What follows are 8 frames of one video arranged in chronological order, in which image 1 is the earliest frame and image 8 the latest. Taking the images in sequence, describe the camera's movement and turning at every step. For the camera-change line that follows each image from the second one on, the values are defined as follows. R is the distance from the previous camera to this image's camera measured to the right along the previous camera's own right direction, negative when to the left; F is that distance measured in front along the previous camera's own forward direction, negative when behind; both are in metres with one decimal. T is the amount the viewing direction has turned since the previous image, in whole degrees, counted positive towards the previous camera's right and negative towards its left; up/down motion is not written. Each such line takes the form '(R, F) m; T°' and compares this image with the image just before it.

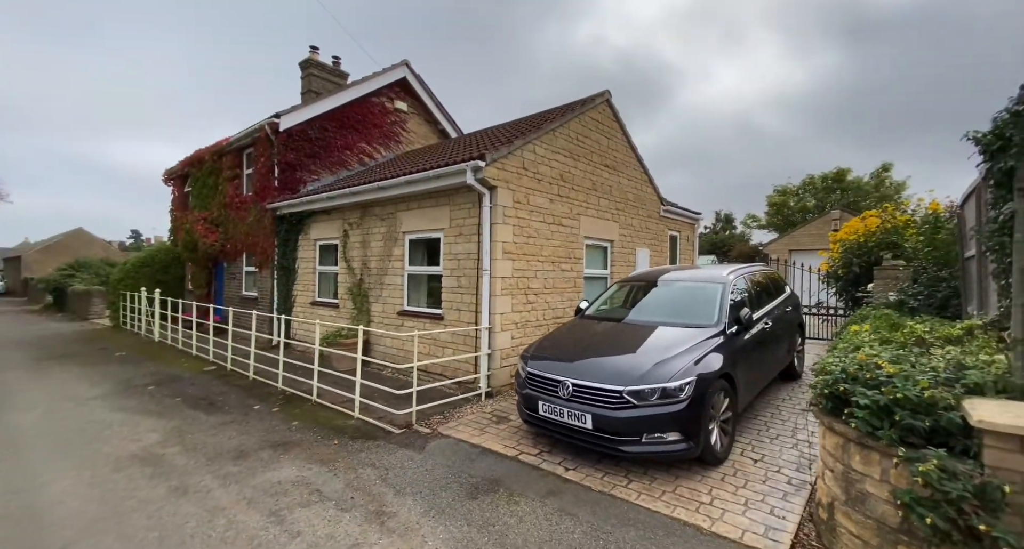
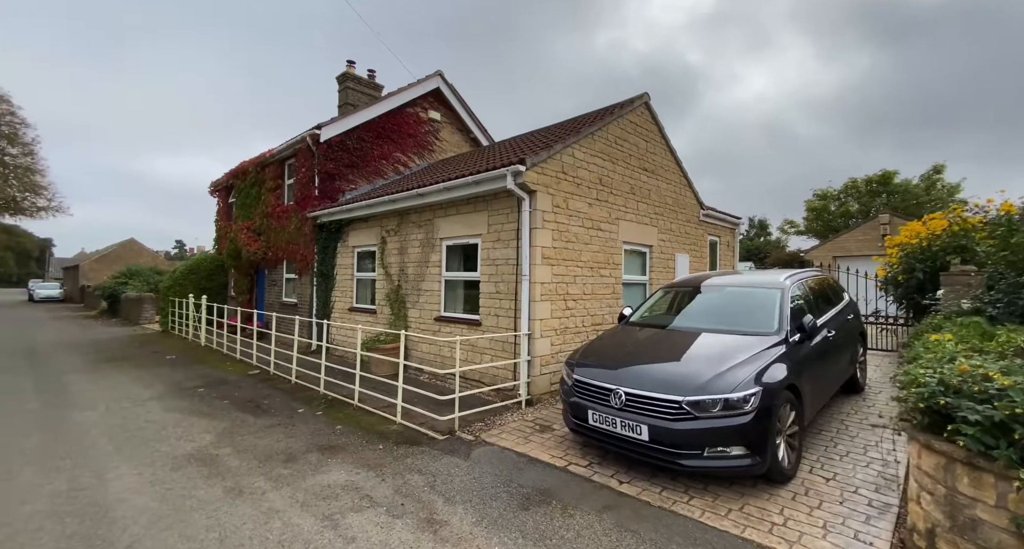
(-0.2, +0.1) m; -4°
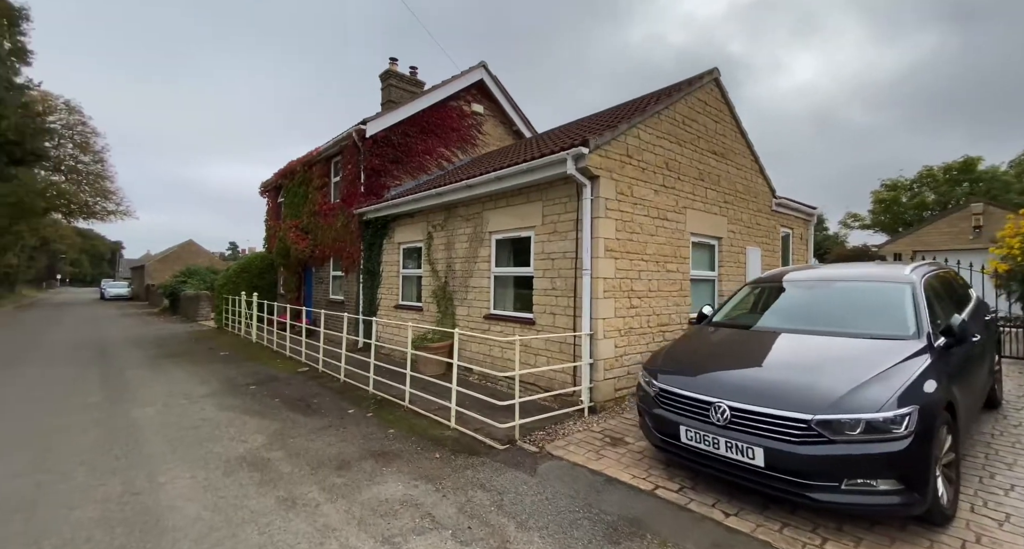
(-0.3, +0.4) m; -5°
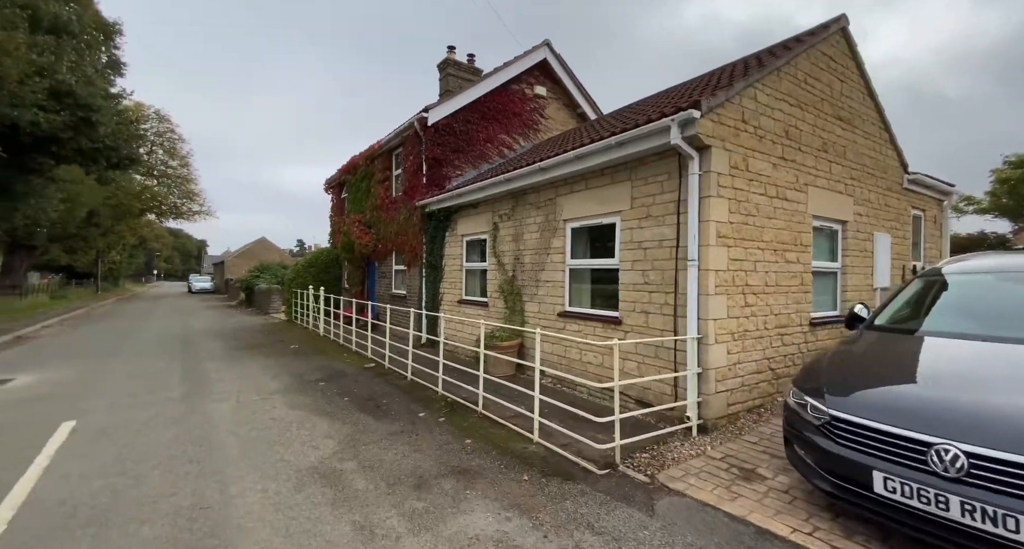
(-0.4, +0.6) m; -7°
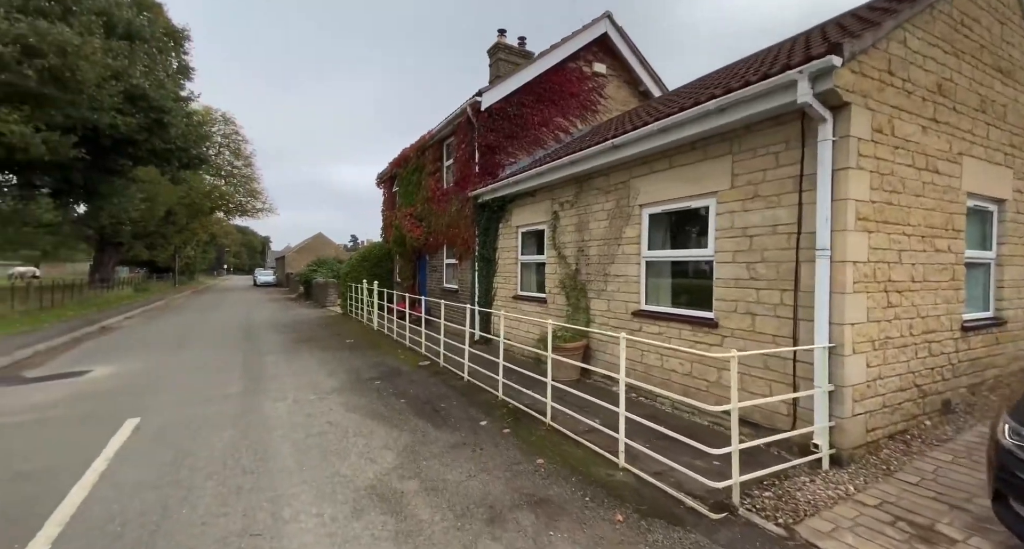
(-0.3, +0.6) m; -6°
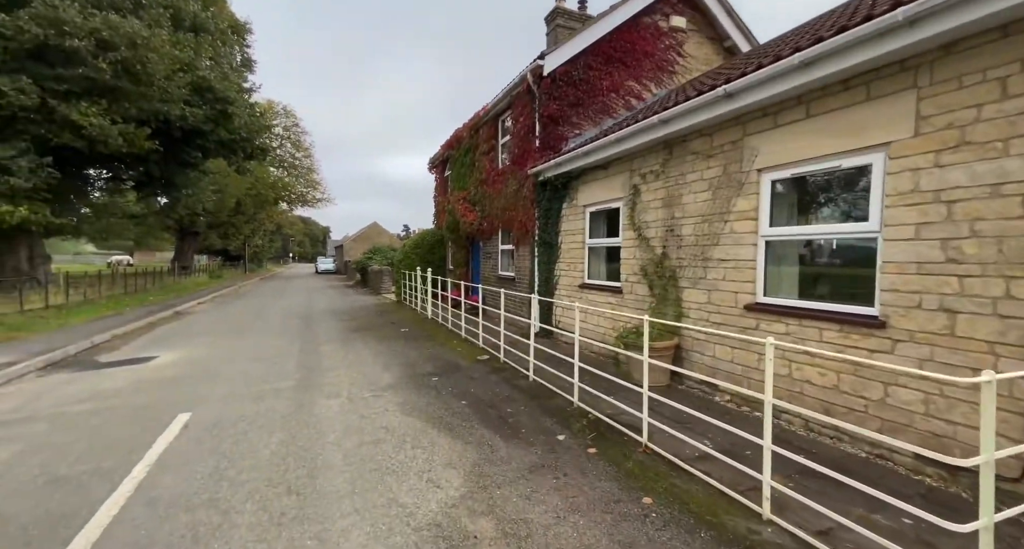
(-0.3, +0.9) m; -6°
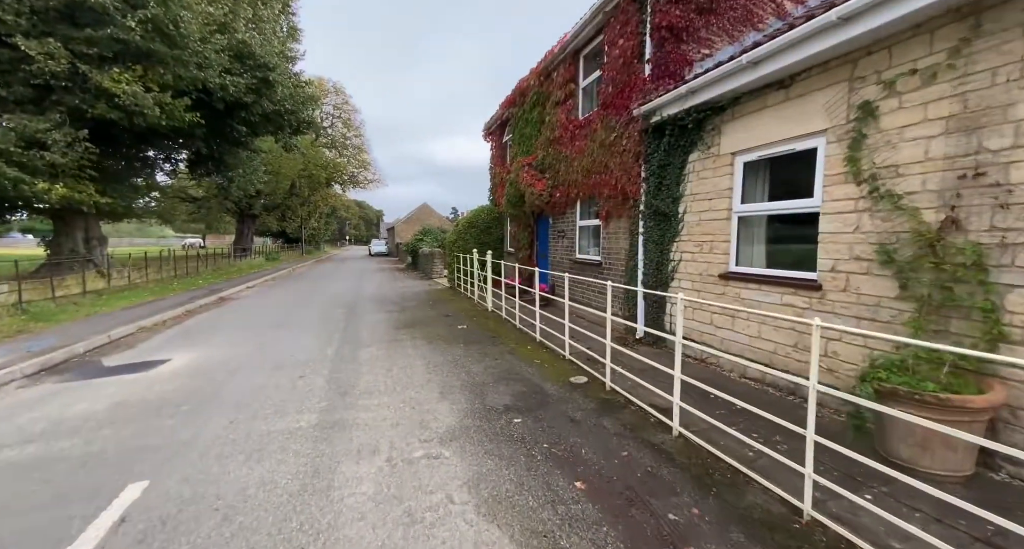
(-0.7, +2.2) m; -6°
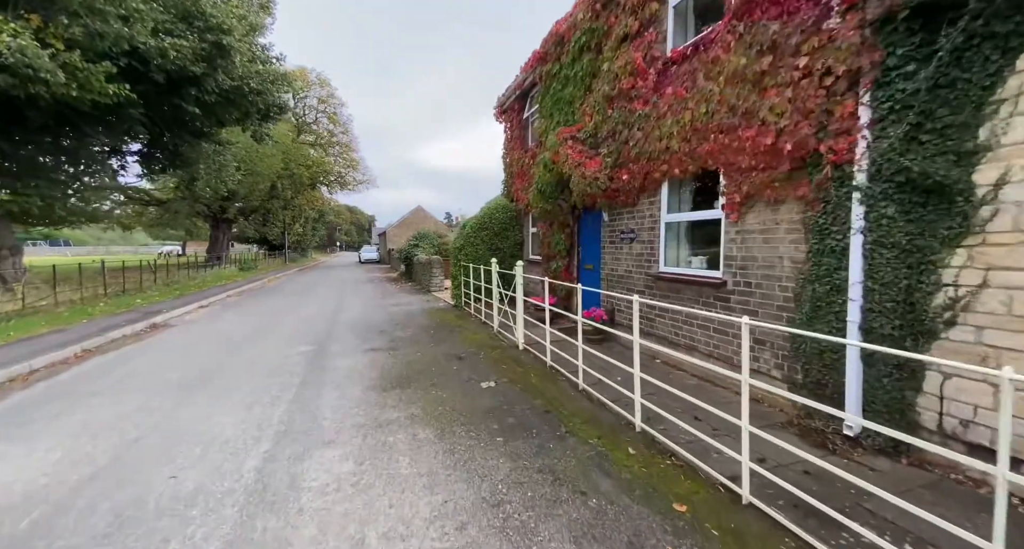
(-0.7, +3.1) m; +1°
